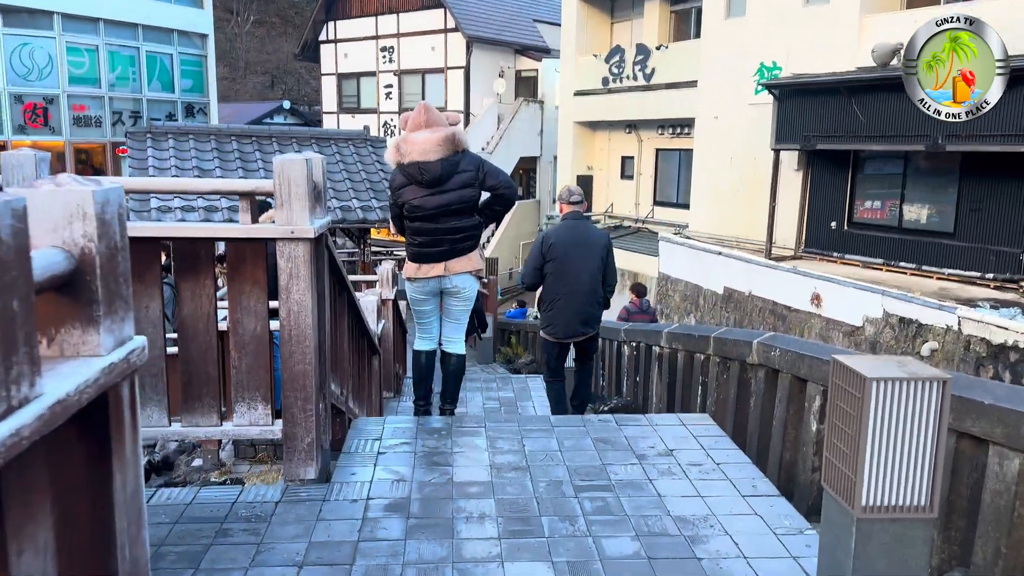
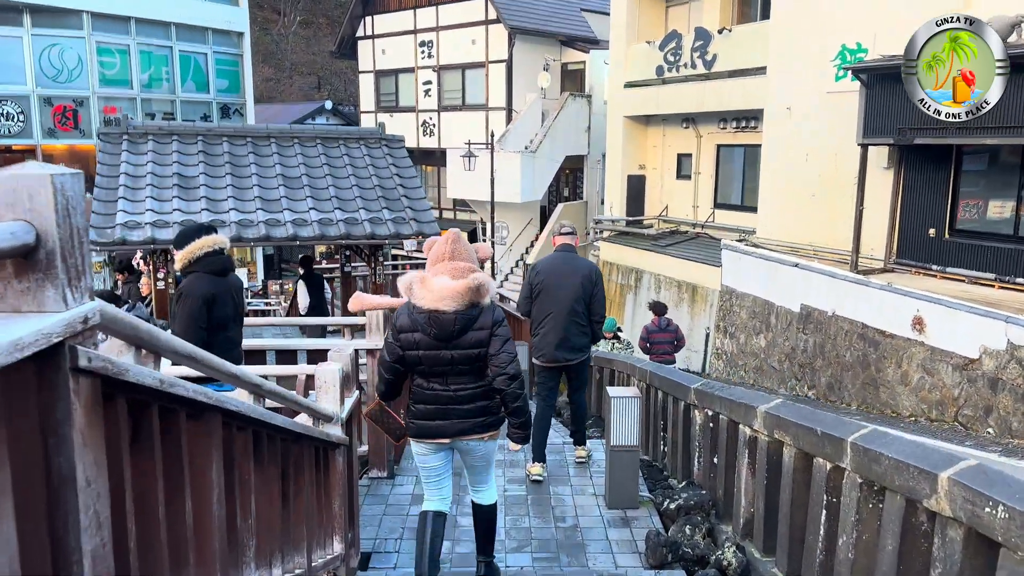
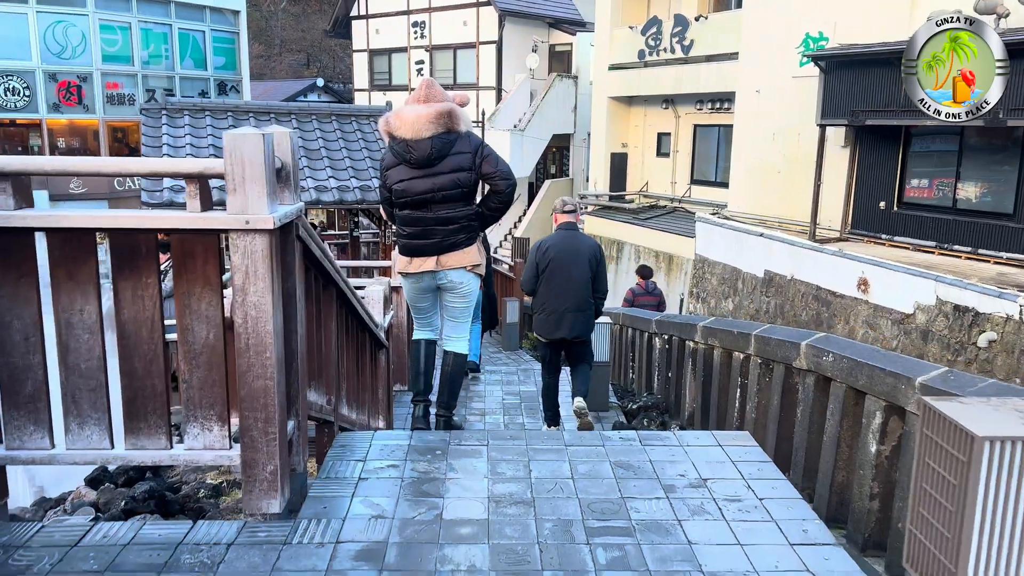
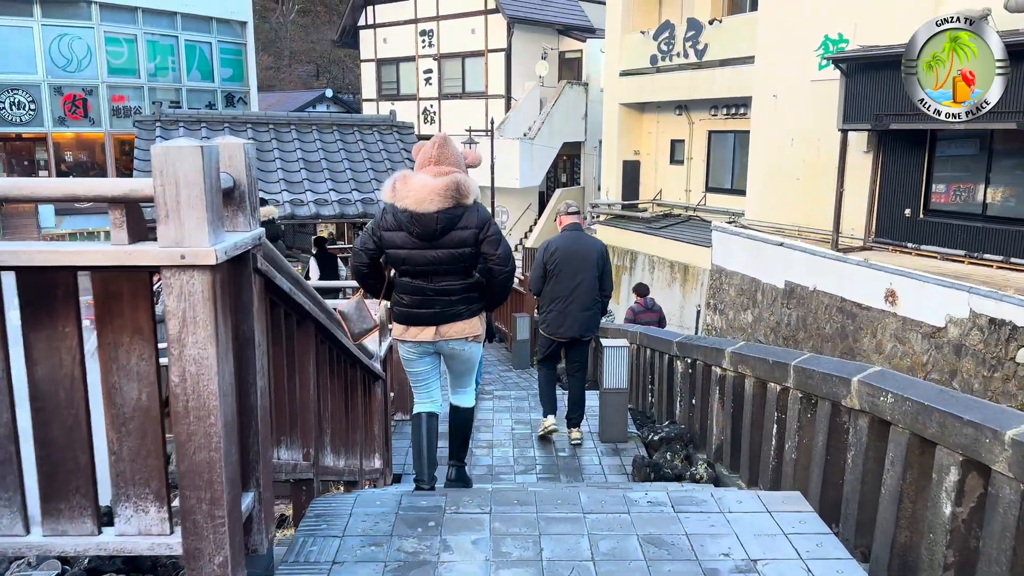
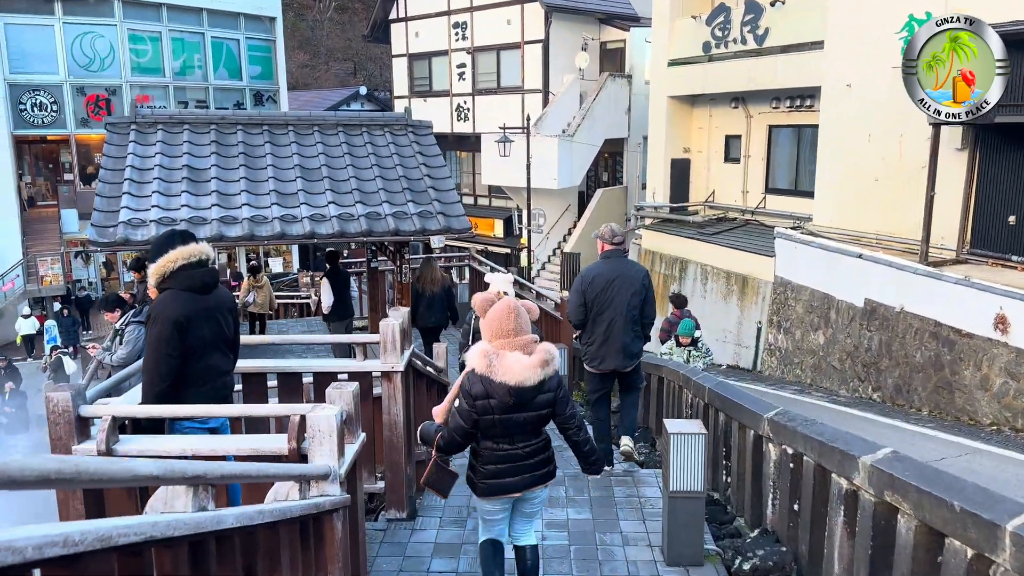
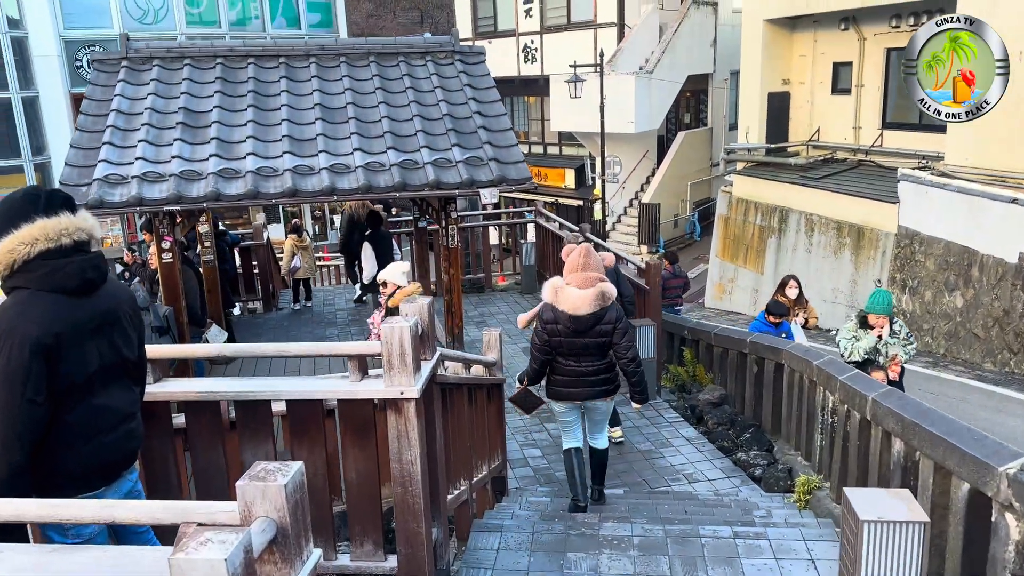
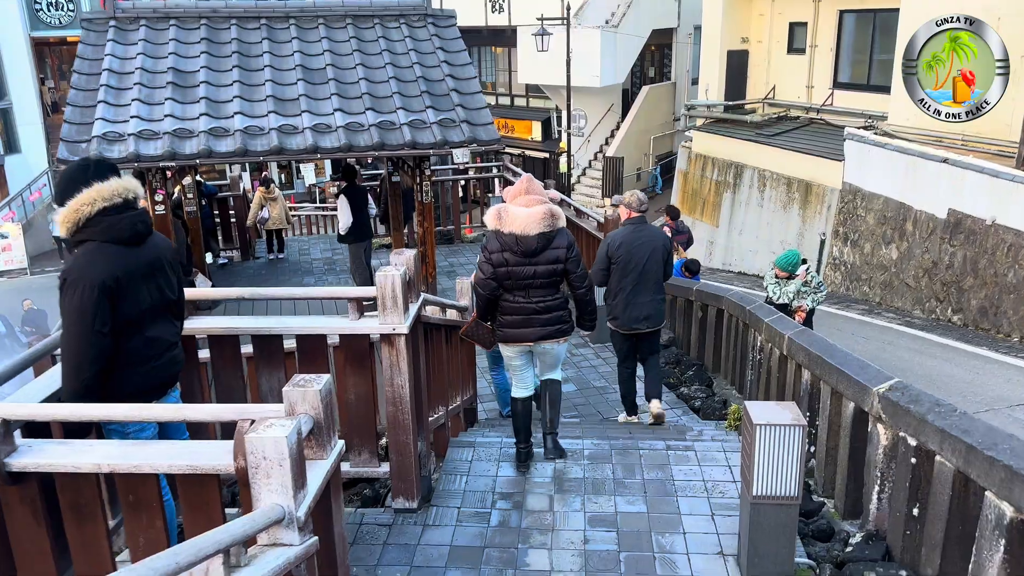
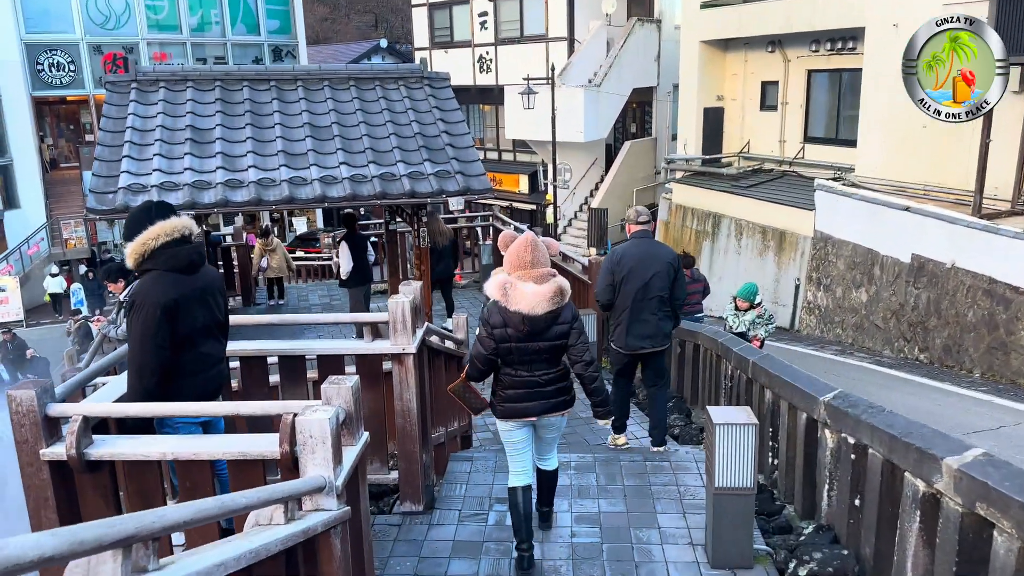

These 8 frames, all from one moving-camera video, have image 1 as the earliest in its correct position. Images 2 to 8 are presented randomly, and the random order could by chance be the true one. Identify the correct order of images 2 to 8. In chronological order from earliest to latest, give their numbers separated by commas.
3, 4, 2, 5, 8, 7, 6
